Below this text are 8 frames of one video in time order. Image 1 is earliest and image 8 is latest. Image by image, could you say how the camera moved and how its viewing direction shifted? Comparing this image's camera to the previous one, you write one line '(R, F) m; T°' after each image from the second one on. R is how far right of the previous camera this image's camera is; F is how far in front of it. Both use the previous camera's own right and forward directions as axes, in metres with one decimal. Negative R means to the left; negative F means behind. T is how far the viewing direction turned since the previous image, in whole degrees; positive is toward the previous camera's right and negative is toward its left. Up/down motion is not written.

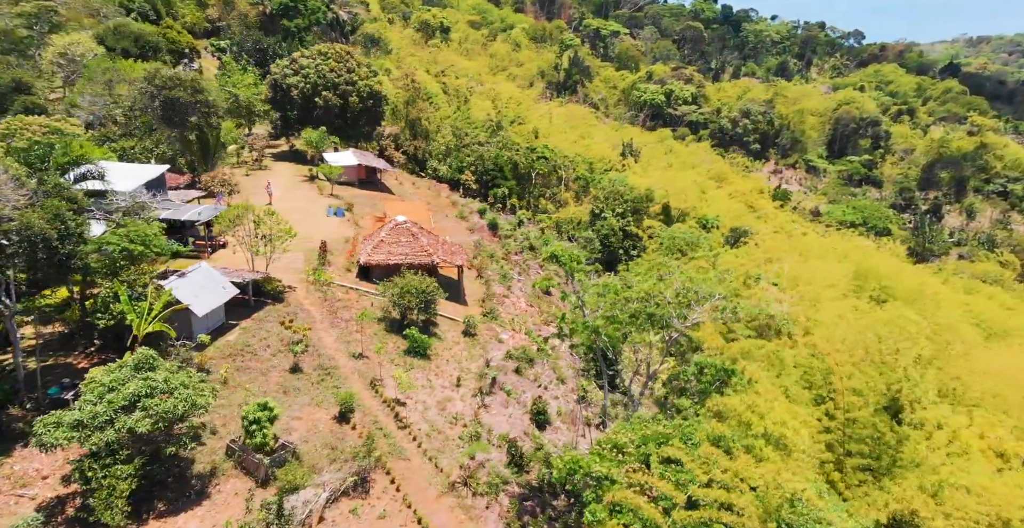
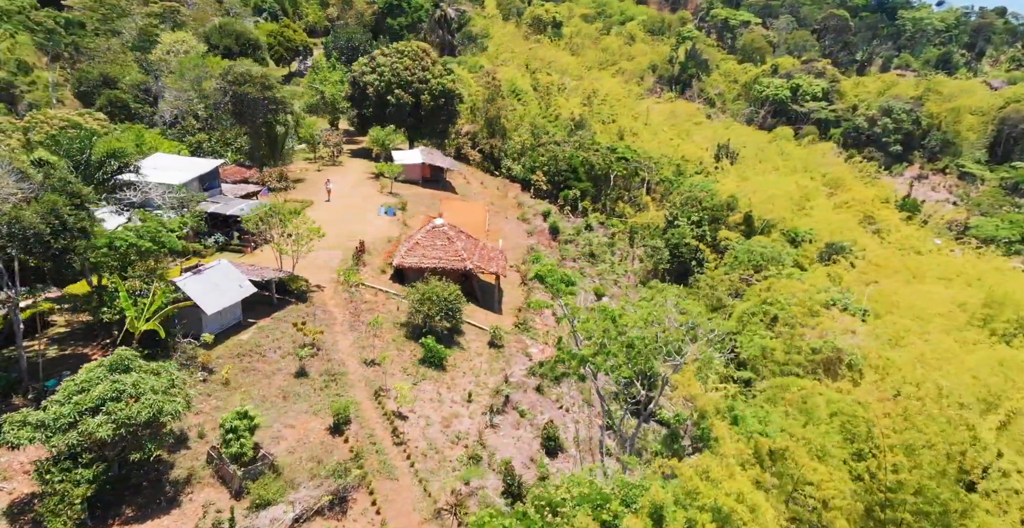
(+2.4, +1.6) m; -8°
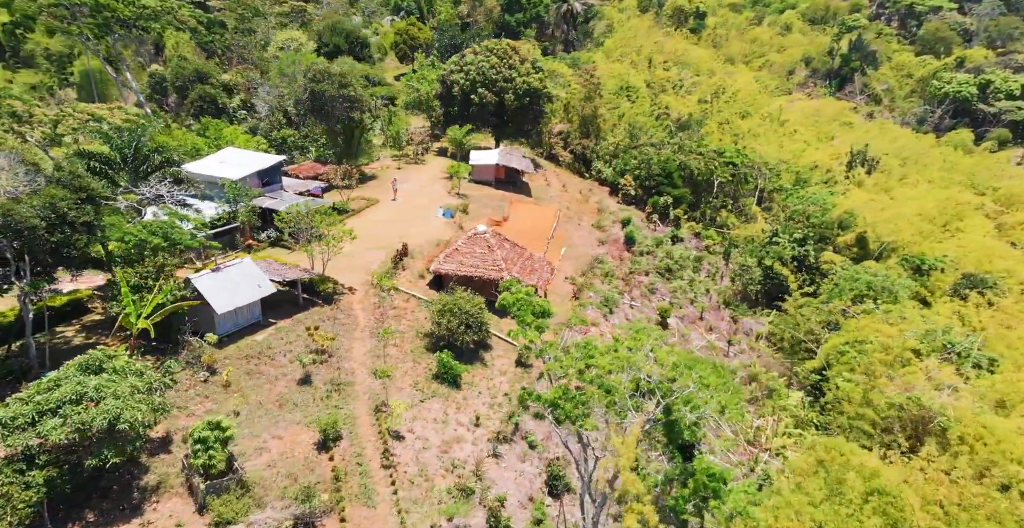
(+2.9, +2.0) m; -10°
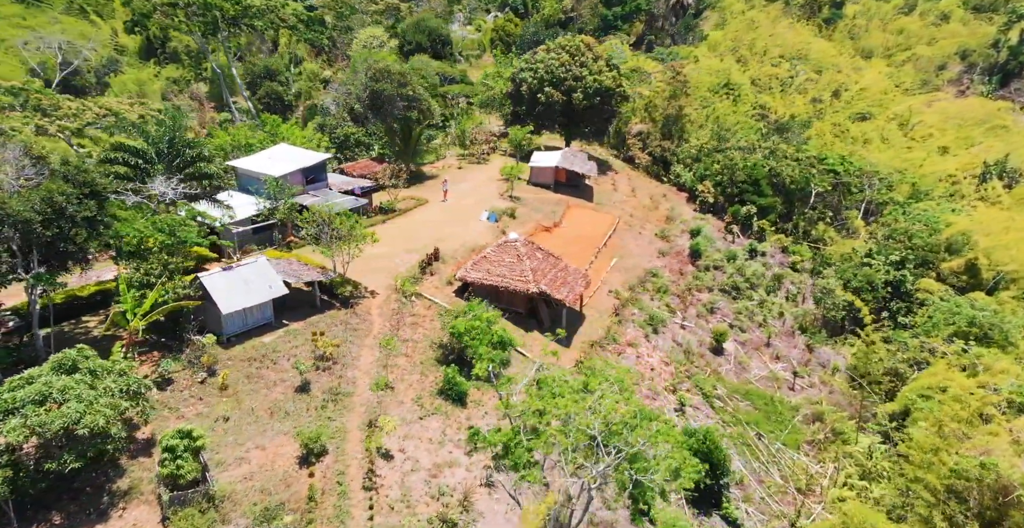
(+2.5, +1.7) m; -8°
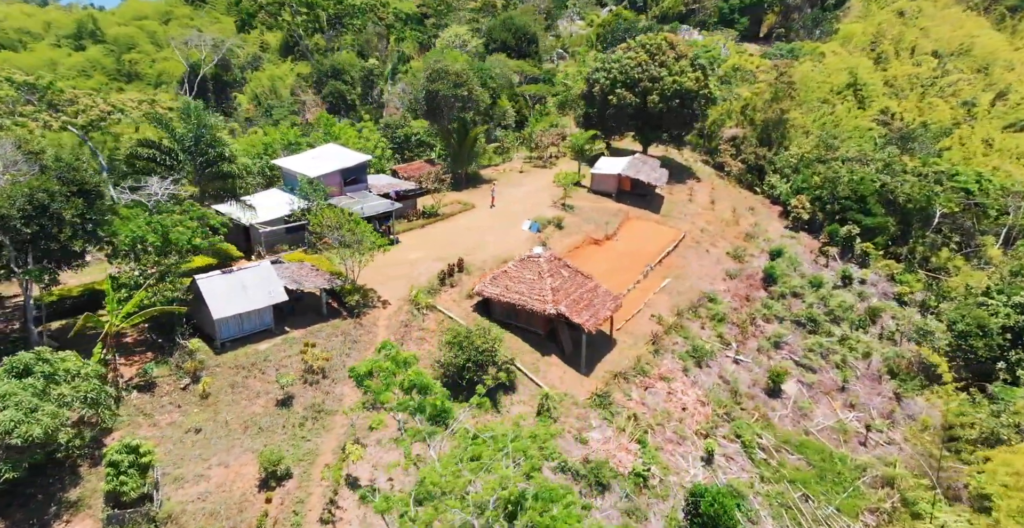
(+3.1, +2.1) m; -9°
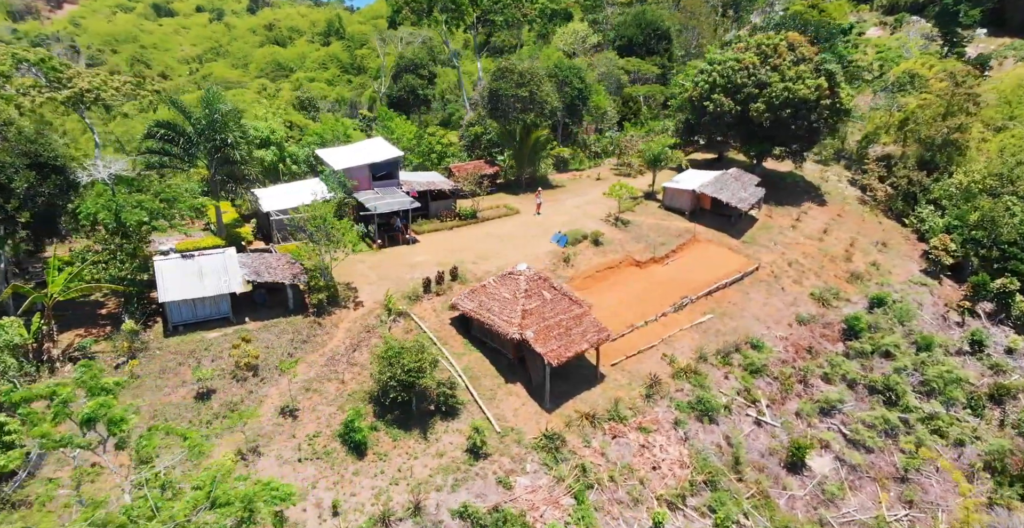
(+6.8, +3.1) m; -14°
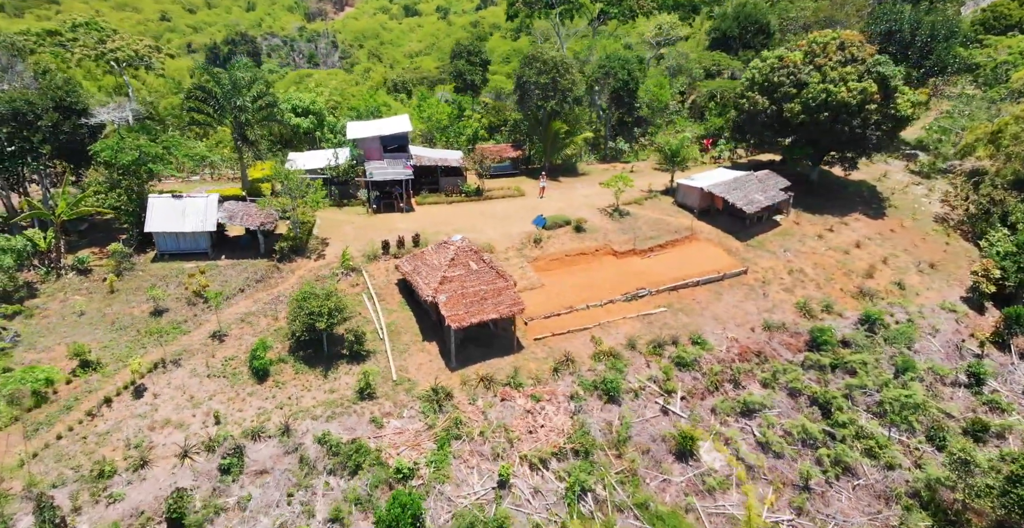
(+8.3, -0.2) m; -12°
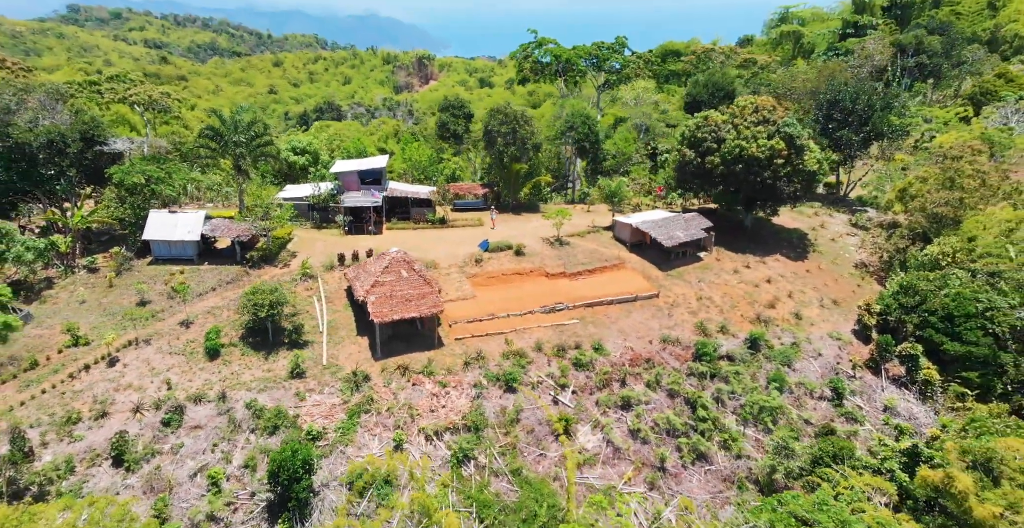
(+4.4, -4.2) m; -1°
